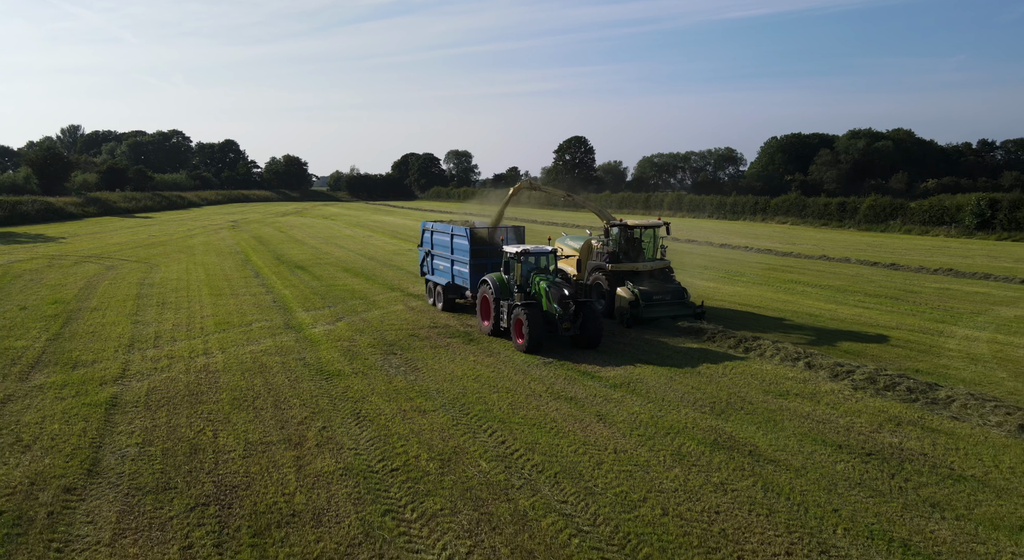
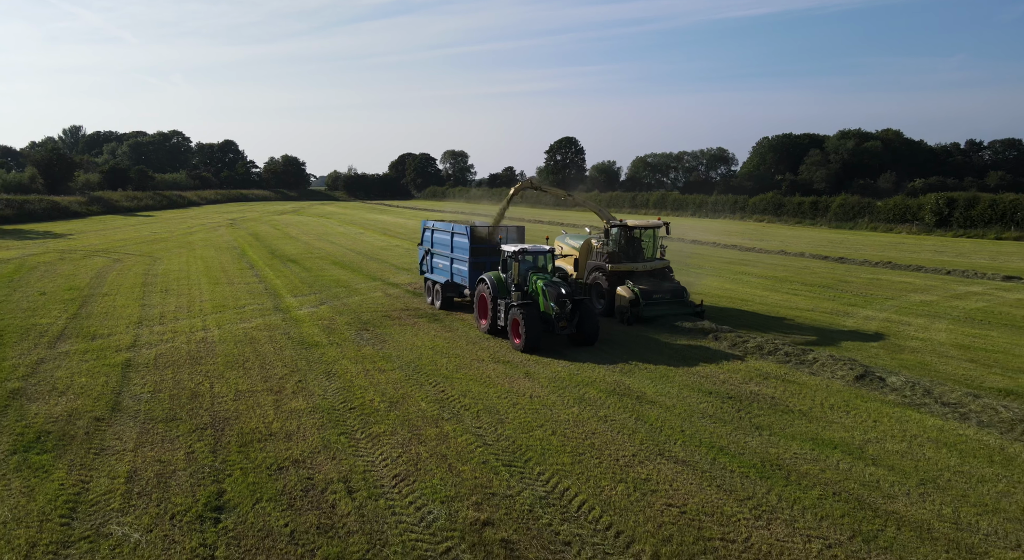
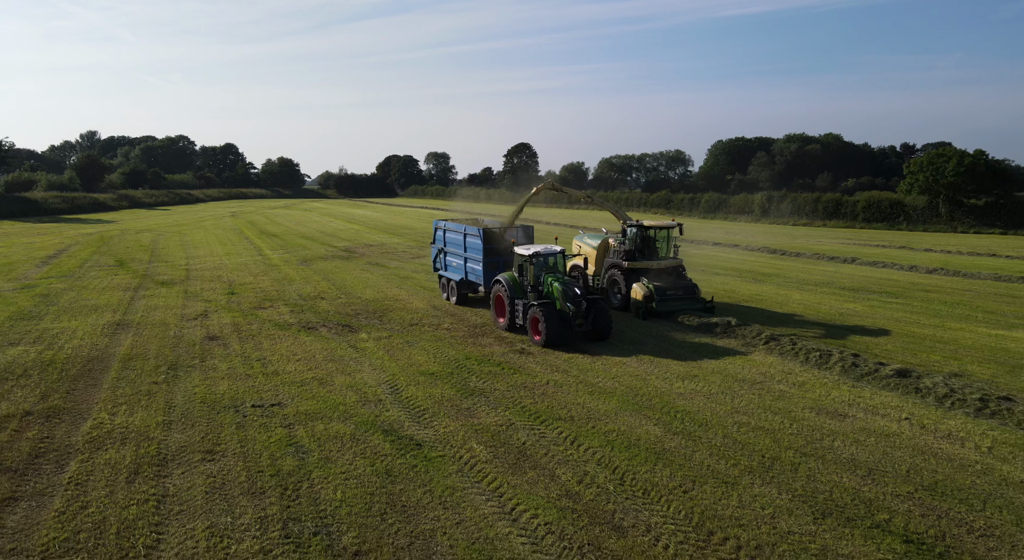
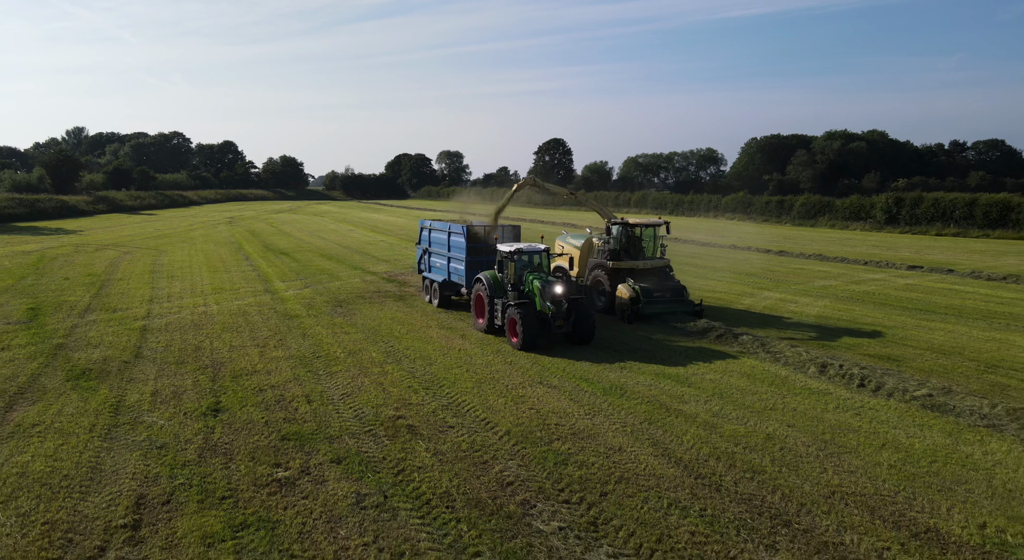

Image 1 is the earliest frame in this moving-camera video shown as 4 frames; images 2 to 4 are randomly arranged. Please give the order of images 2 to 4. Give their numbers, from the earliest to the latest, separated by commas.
2, 4, 3
